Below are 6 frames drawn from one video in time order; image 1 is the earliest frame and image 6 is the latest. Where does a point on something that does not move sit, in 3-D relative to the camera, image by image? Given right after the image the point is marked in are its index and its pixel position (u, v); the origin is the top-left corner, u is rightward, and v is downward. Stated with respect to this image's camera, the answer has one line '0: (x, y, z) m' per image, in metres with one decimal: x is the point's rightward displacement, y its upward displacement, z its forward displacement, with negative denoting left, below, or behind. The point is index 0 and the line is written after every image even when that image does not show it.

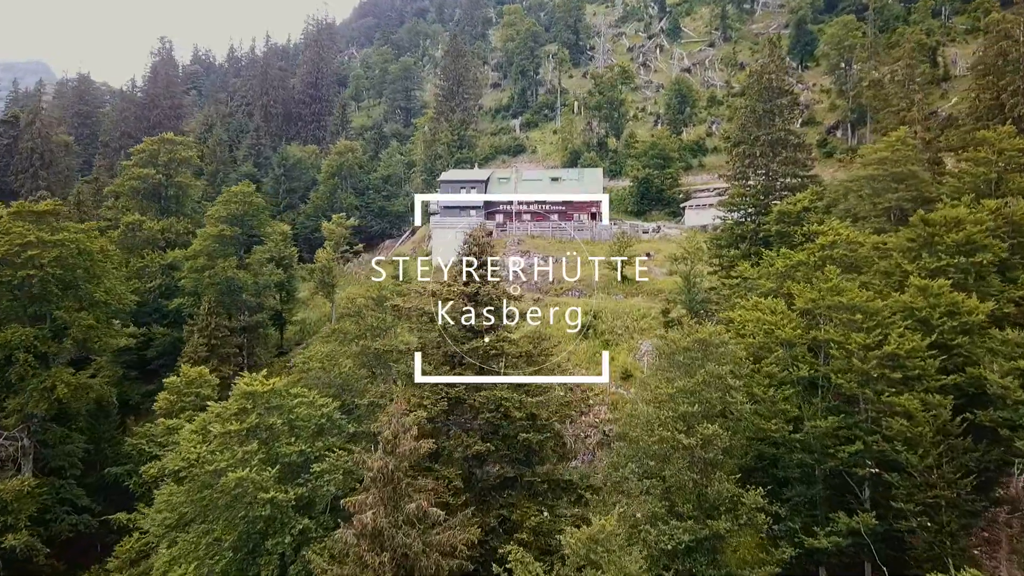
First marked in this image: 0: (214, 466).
0: (-9.6, -5.7, +17.8) m
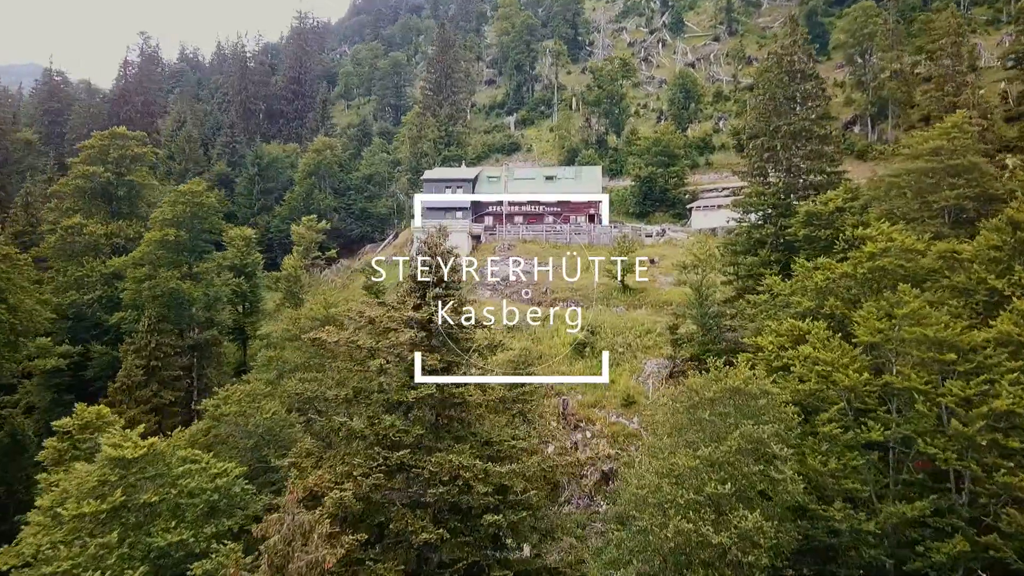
0: (-10.4, -6.3, +13.2) m
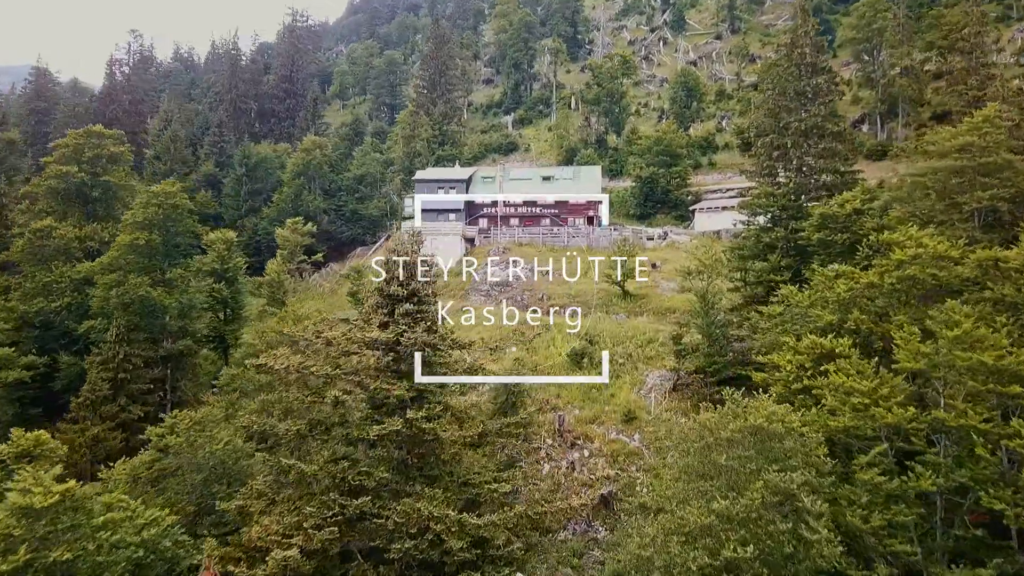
0: (-10.8, -6.6, +11.2) m
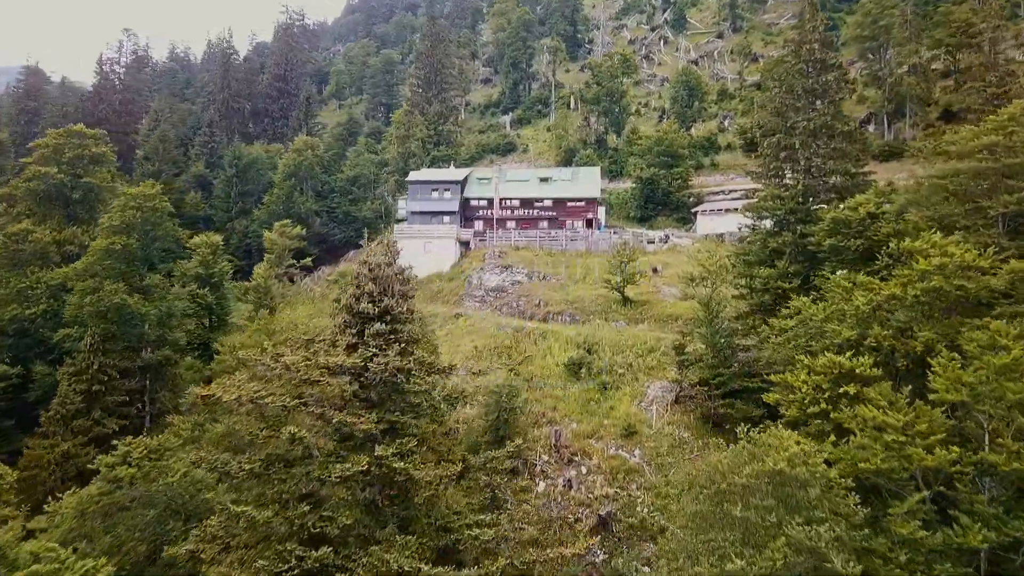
0: (-11.1, -7.0, +9.8) m
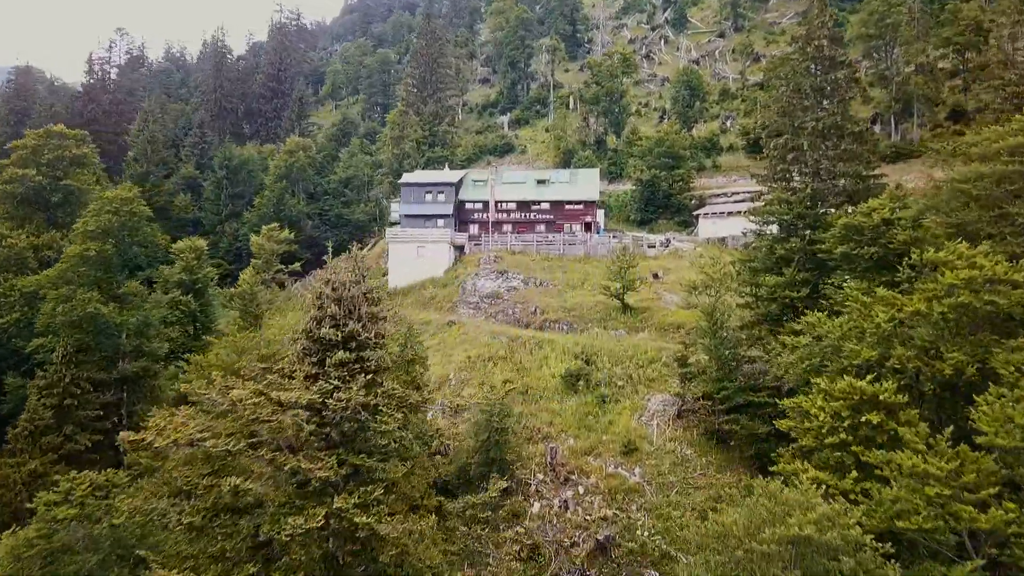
0: (-11.4, -7.4, +8.5) m
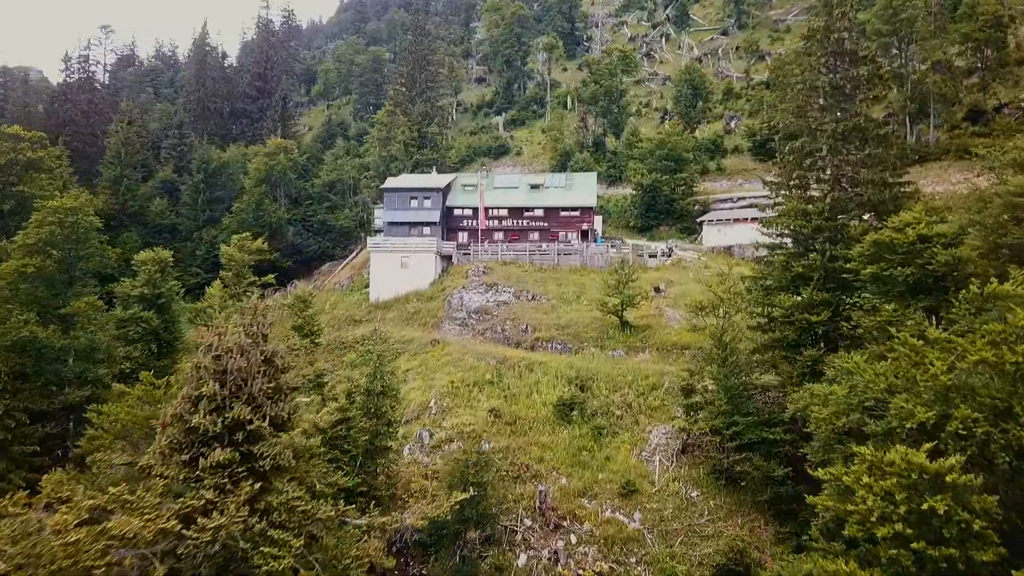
0: (-12.0, -8.2, +5.7) m
